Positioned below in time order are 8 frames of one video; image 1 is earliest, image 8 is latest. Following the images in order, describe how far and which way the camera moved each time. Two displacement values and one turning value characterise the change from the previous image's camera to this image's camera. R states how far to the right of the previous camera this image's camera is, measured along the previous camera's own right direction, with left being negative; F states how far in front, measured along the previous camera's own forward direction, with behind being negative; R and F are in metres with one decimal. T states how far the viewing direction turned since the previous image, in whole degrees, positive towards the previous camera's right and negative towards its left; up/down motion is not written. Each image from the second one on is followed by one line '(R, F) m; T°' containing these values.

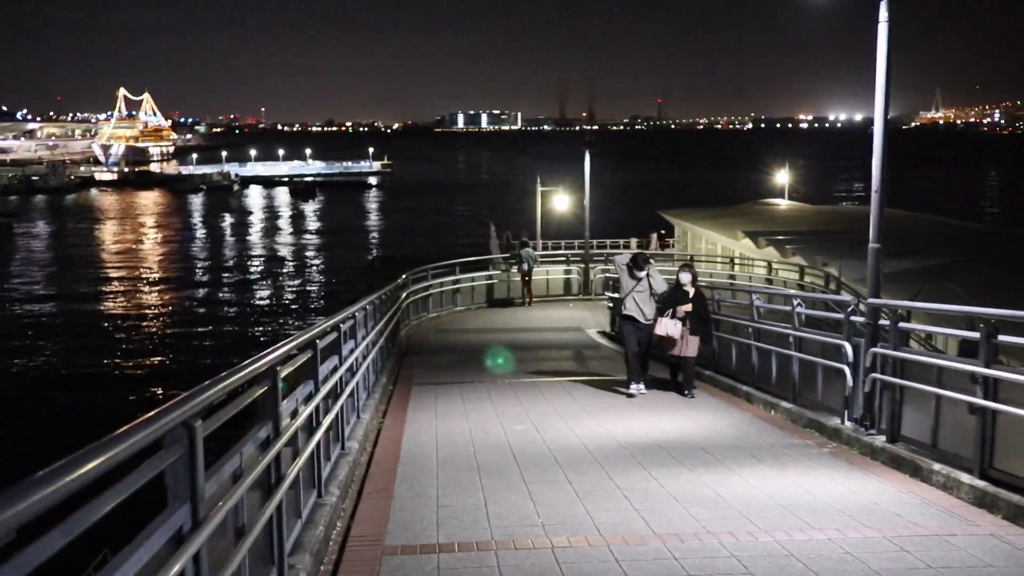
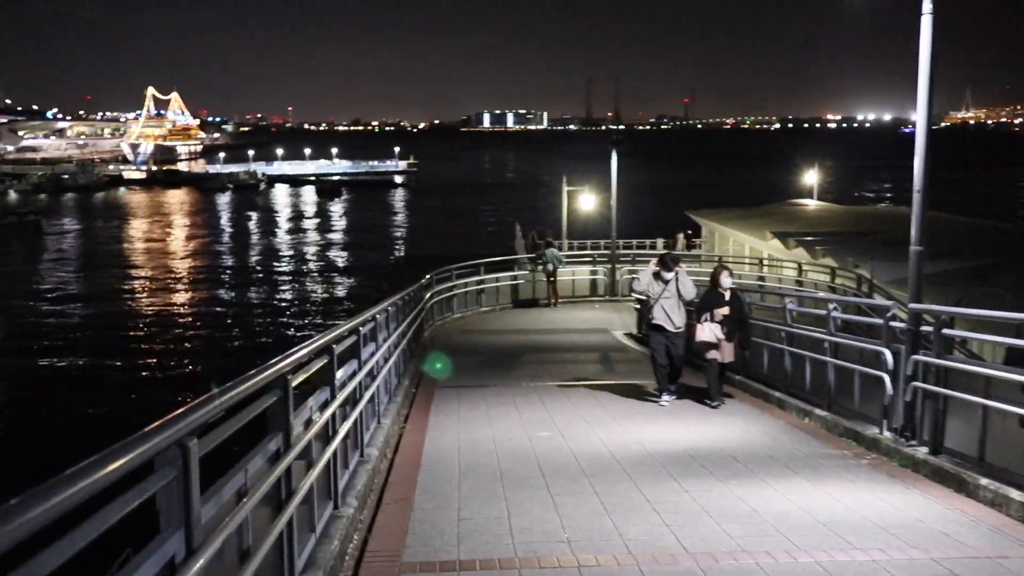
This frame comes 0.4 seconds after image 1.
(0.0, +0.2) m; -2°
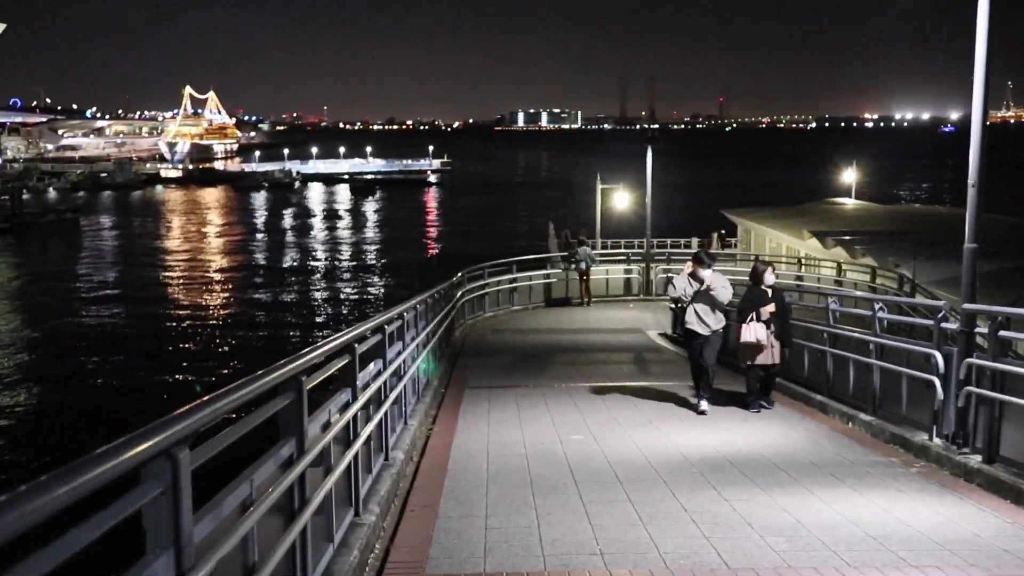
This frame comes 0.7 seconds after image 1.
(0.0, +0.3) m; -2°
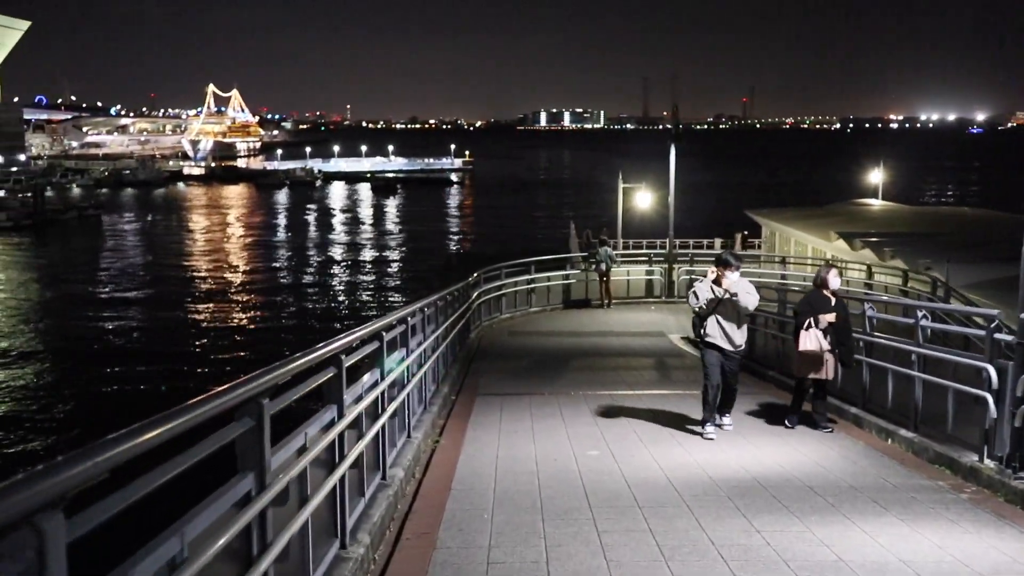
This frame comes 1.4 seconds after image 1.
(+0.1, +0.6) m; -1°
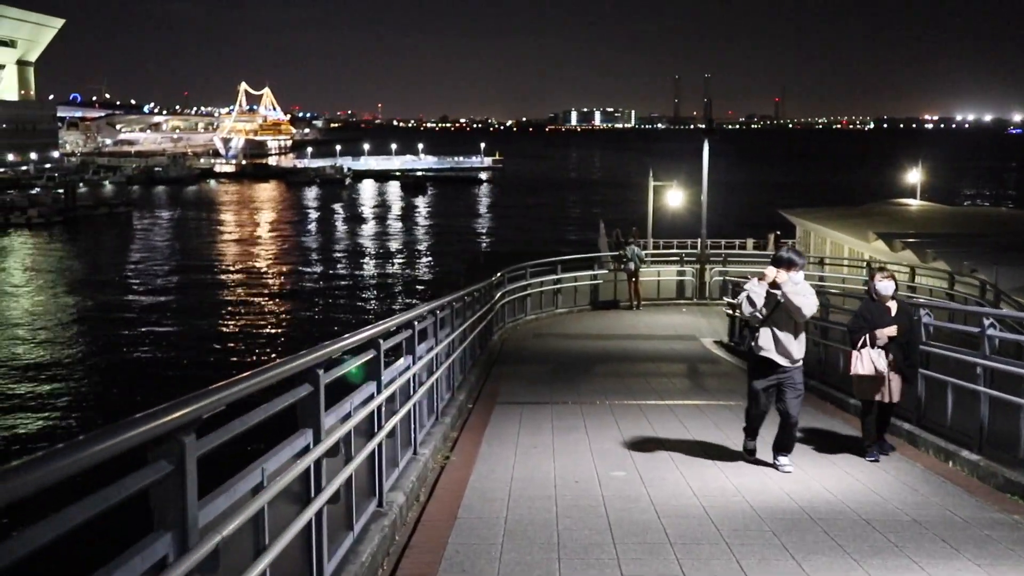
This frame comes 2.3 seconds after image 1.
(+0.1, +0.7) m; -2°
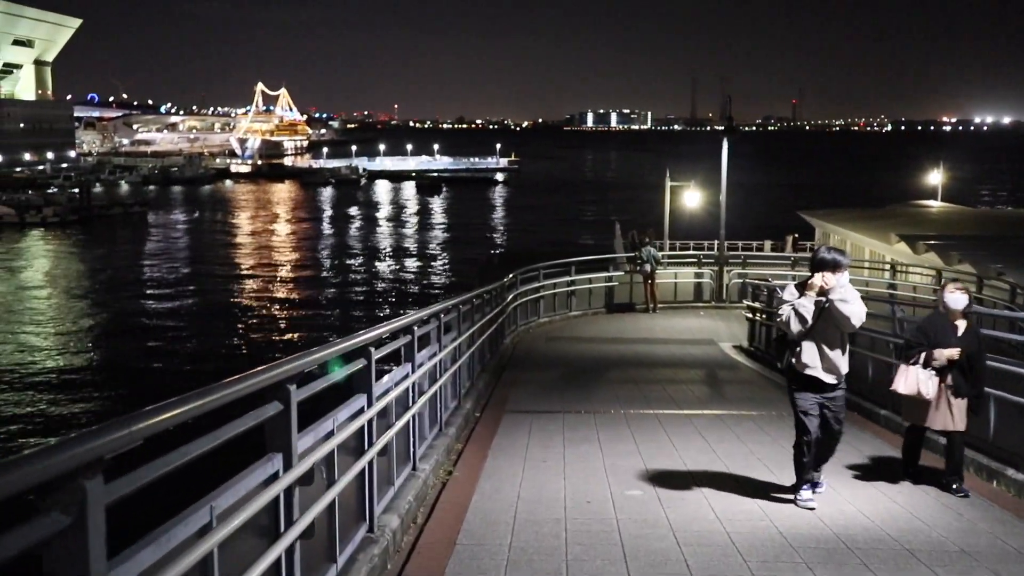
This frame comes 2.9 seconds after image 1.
(0.0, +0.5) m; -1°
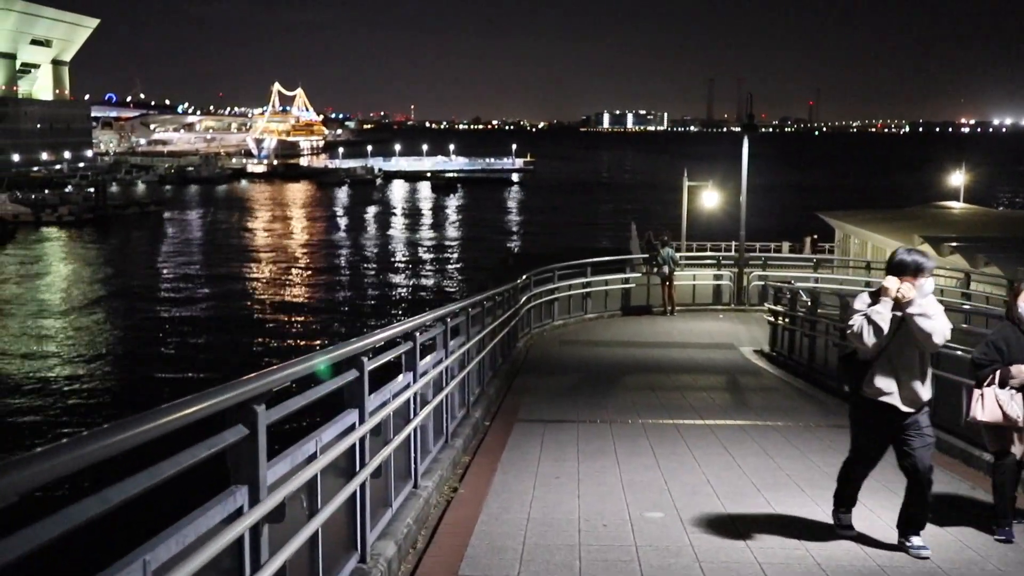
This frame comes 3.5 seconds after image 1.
(0.0, +0.5) m; -1°
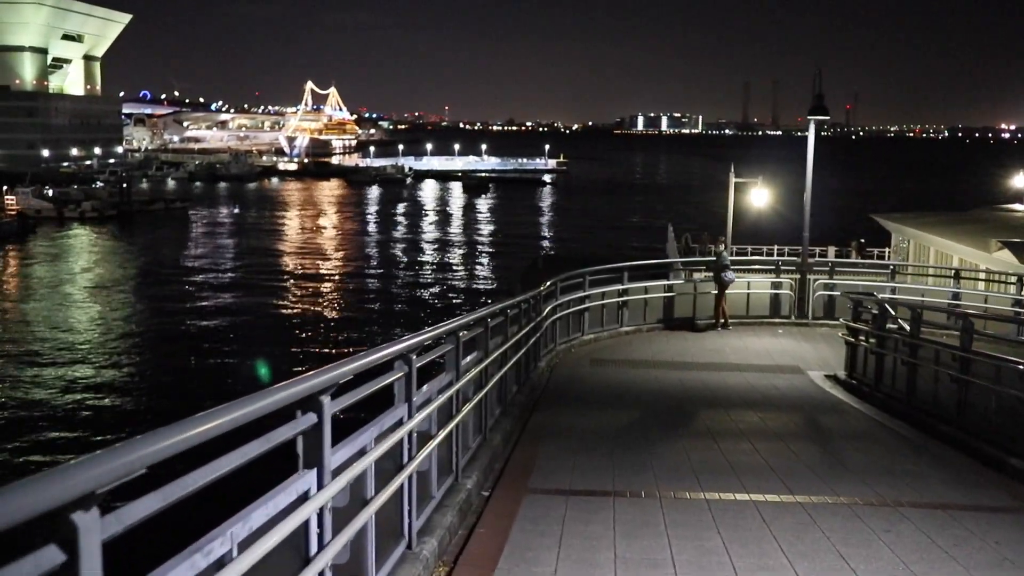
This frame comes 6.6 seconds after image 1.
(+0.1, +2.5) m; -2°
